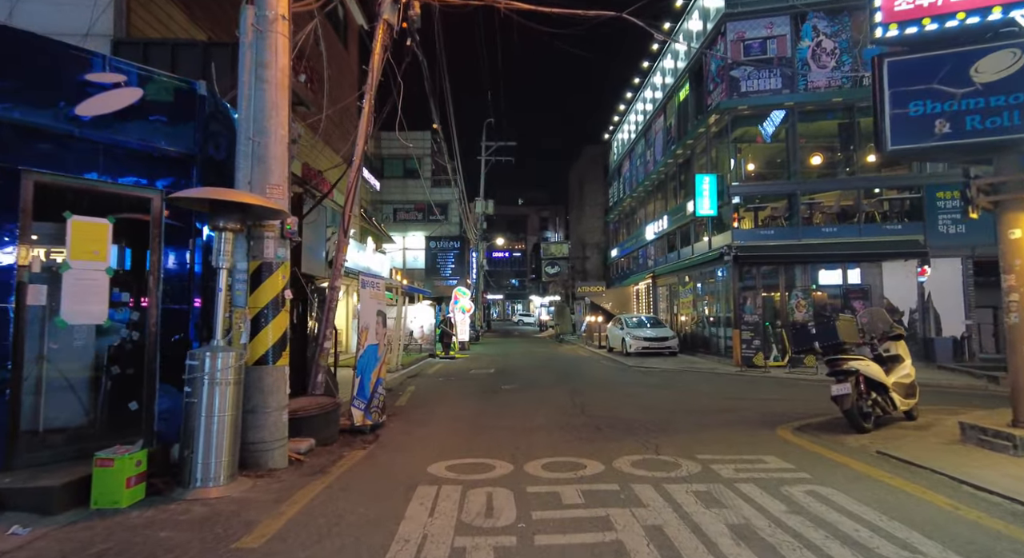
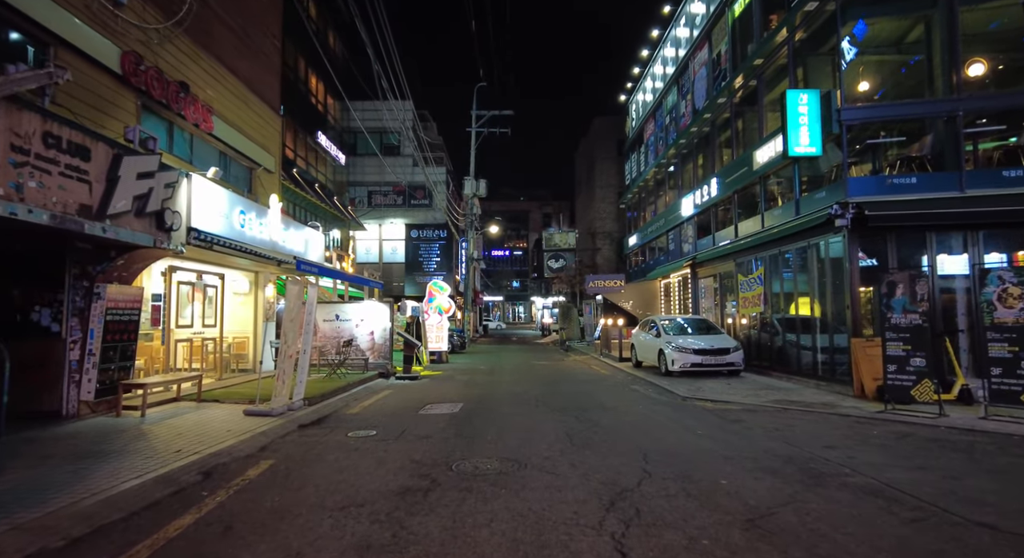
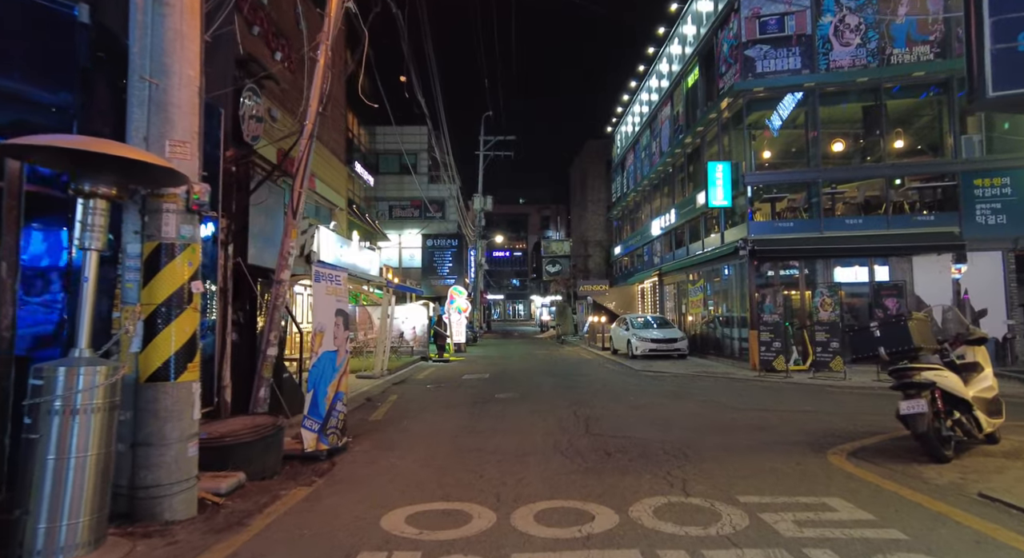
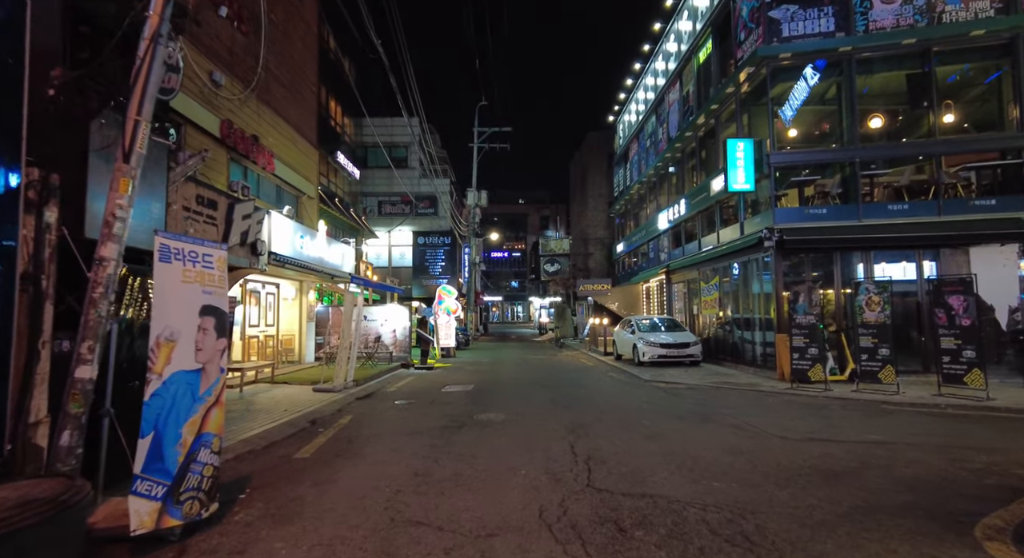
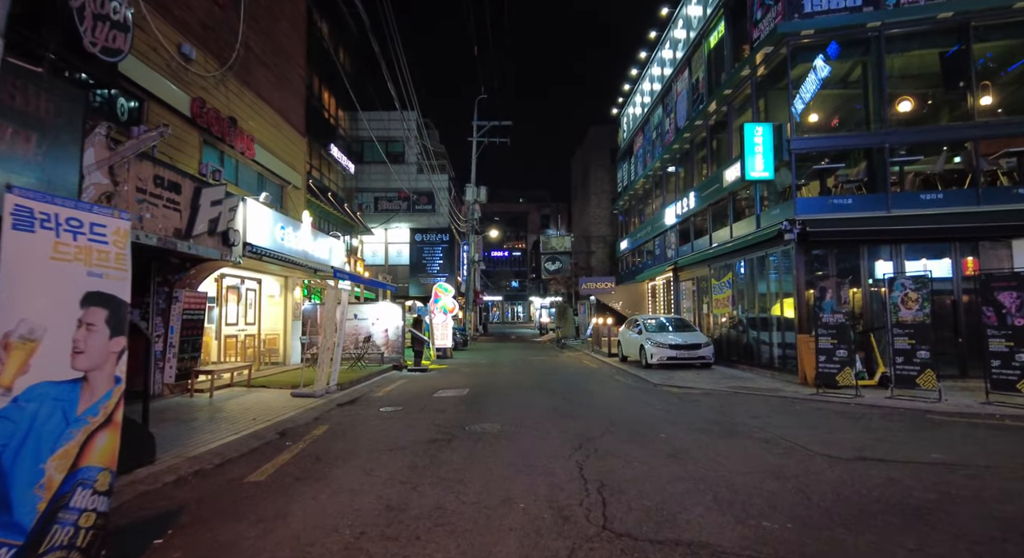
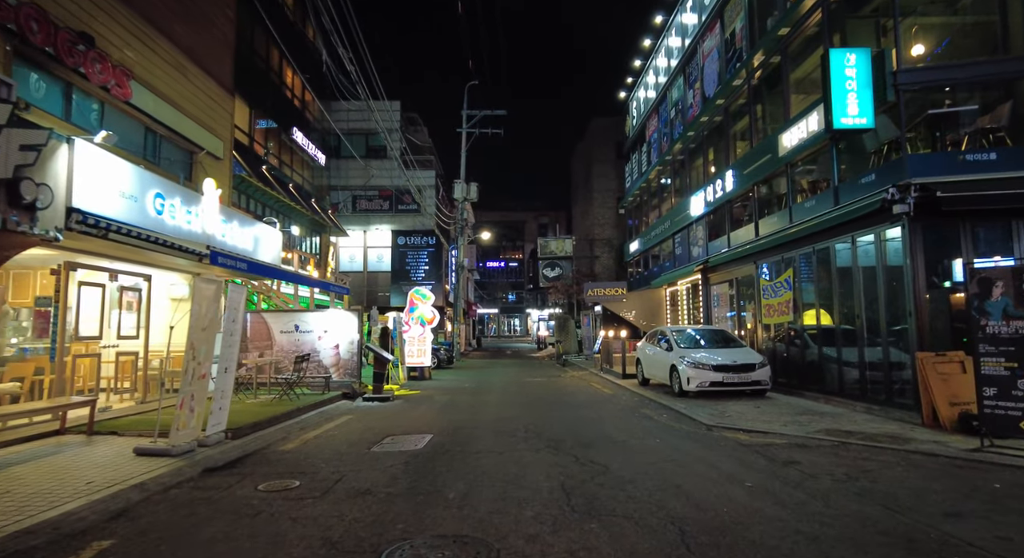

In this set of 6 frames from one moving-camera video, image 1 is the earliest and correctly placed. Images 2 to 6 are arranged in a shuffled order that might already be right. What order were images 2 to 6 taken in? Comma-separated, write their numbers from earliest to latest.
3, 4, 5, 2, 6
